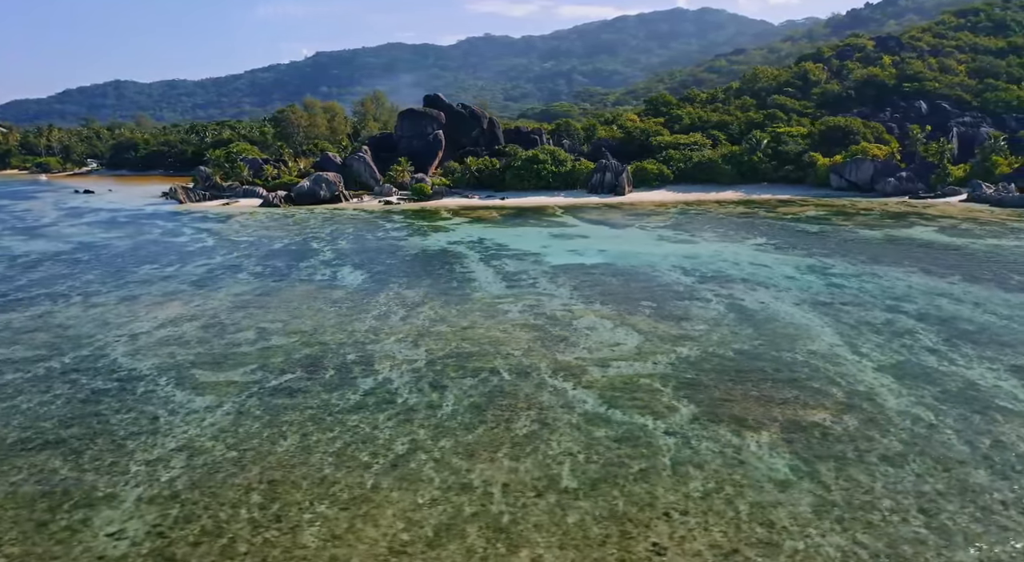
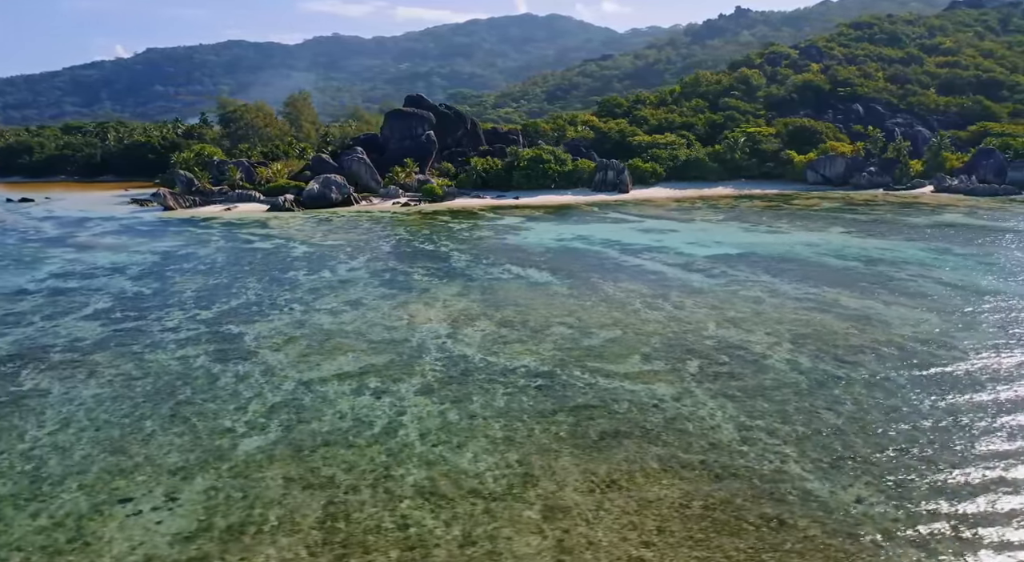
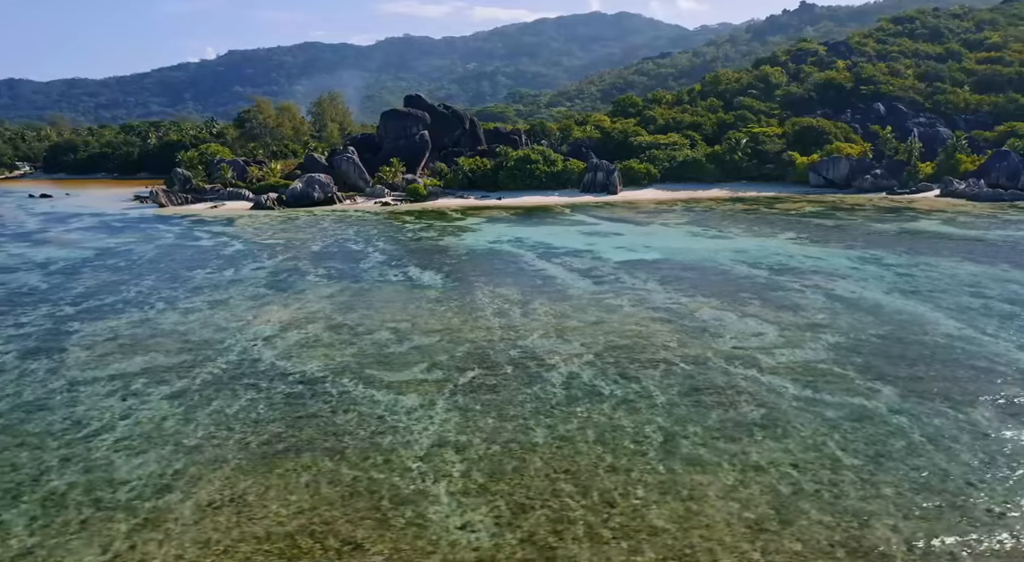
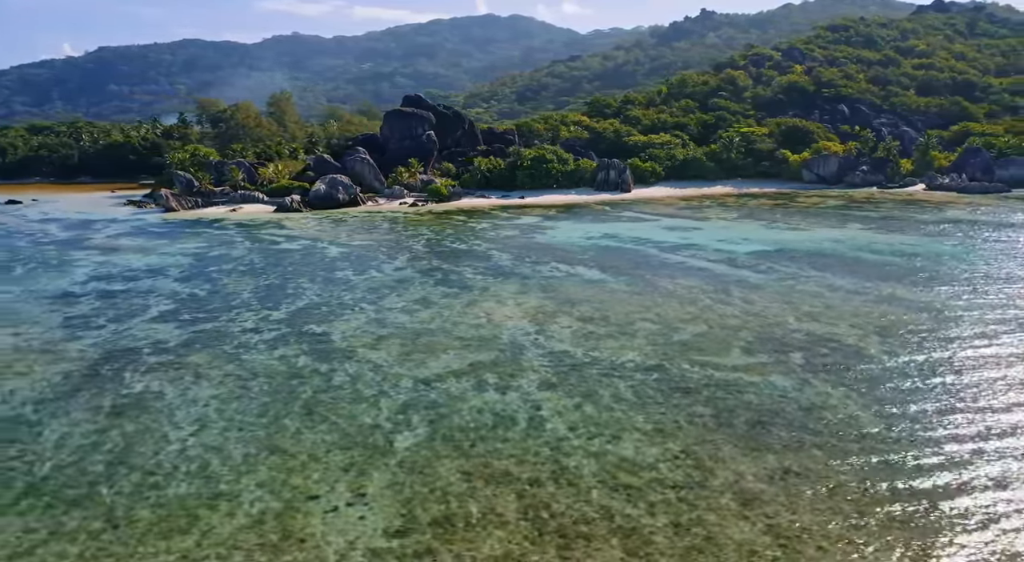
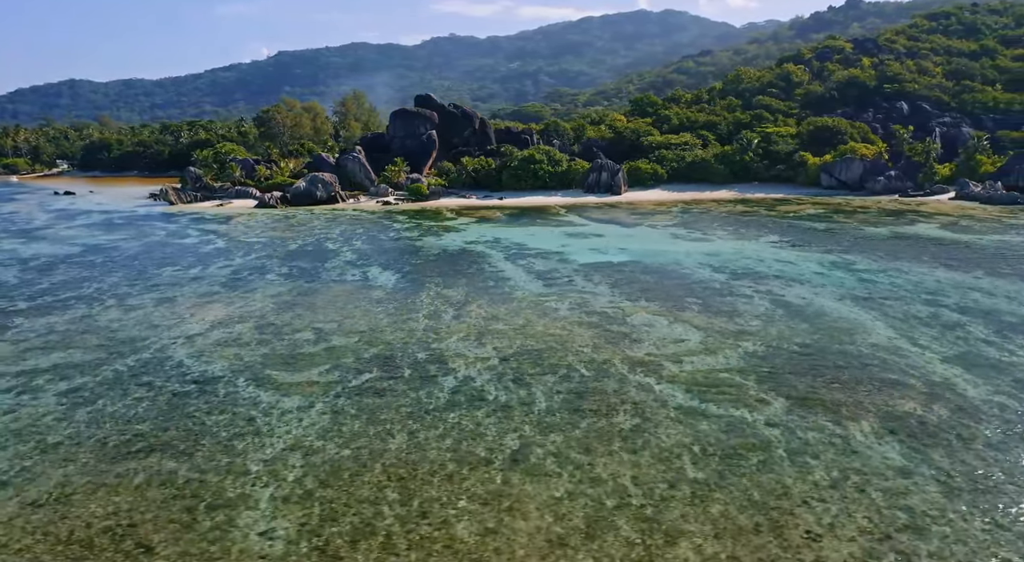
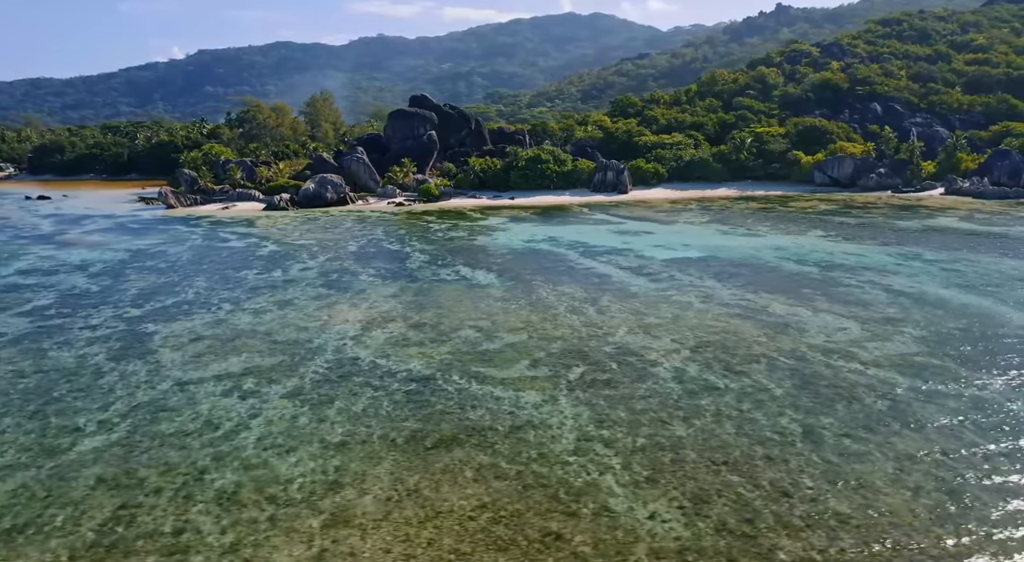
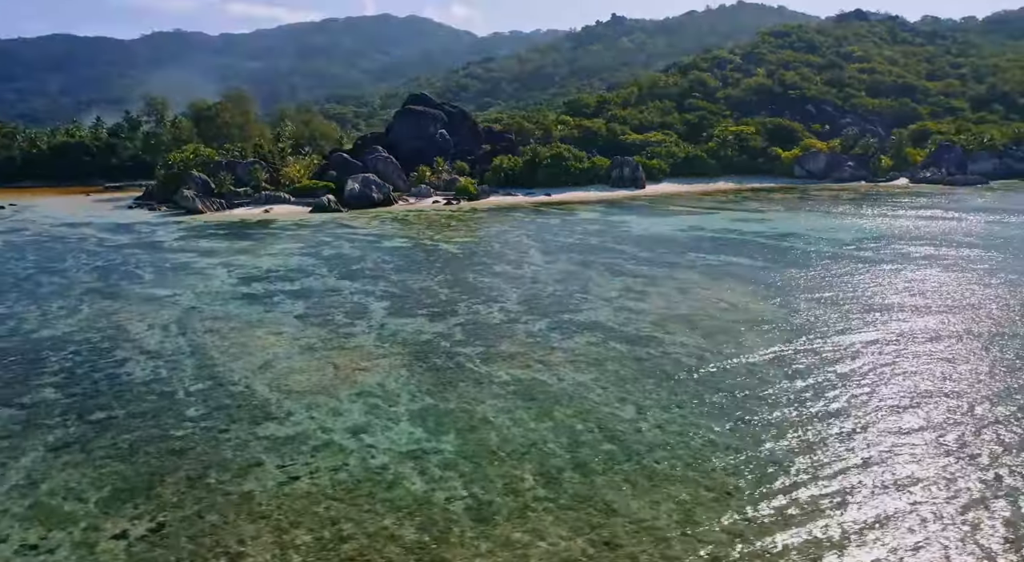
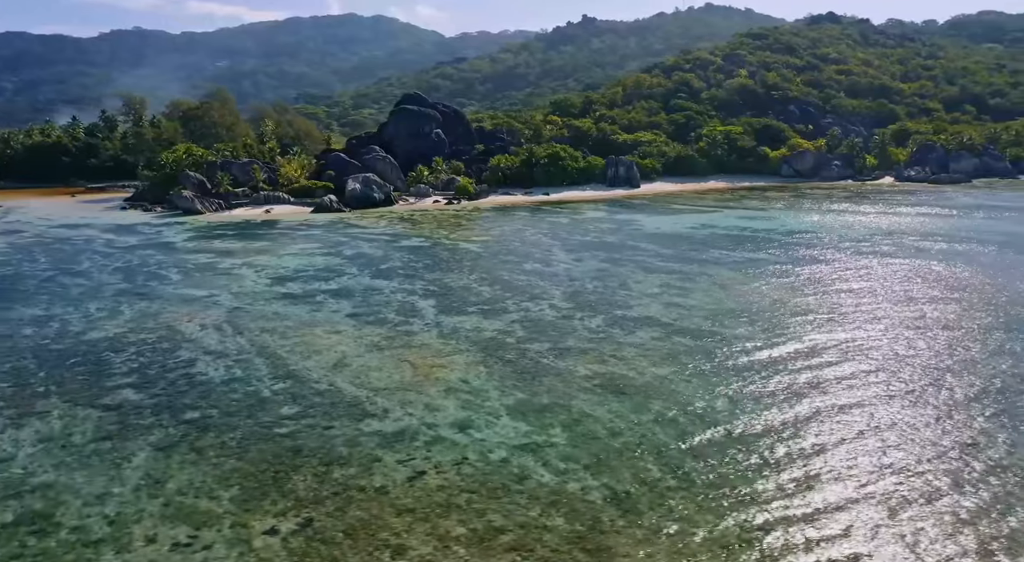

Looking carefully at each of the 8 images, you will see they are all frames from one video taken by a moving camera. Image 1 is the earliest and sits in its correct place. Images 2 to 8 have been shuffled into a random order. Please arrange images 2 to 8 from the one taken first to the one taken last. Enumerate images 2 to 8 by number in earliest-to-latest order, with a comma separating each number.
5, 3, 6, 2, 4, 7, 8
